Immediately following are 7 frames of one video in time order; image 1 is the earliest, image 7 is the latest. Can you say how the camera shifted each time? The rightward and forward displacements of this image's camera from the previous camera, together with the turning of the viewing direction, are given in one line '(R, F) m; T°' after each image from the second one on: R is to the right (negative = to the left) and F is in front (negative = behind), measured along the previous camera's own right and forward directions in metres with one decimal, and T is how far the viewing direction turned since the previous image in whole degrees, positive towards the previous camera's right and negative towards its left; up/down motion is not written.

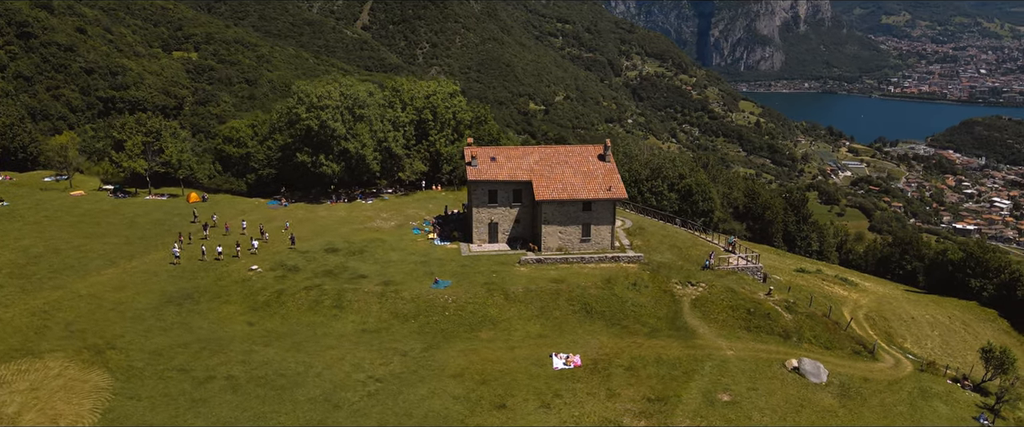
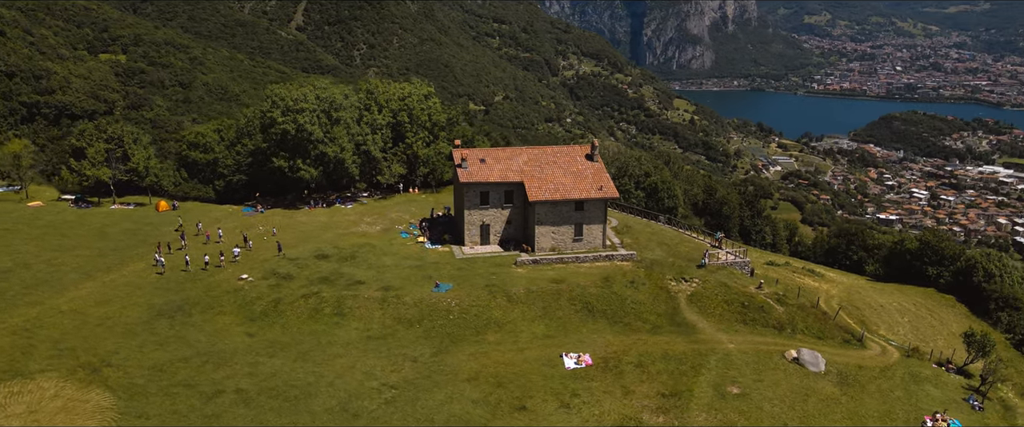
(-3.3, +0.1) m; +5°
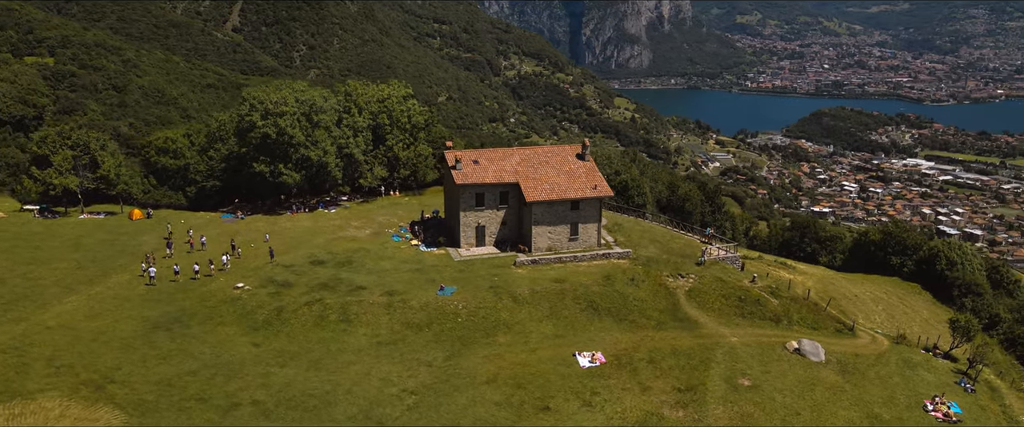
(-3.3, +0.1) m; +4°
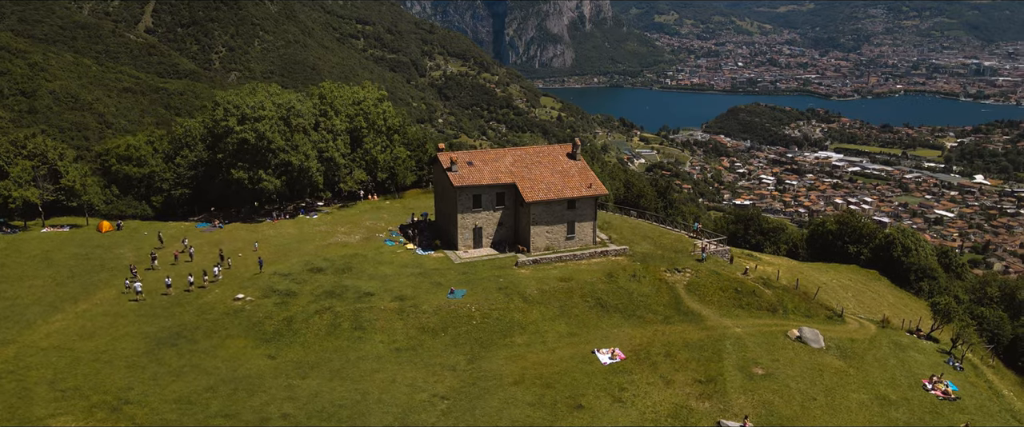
(-4.3, +0.2) m; +6°
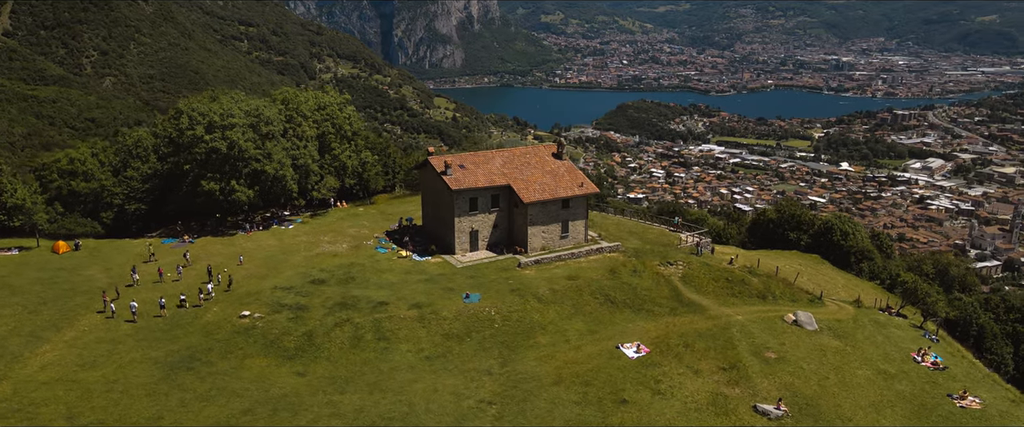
(-6.2, +0.4) m; +8°
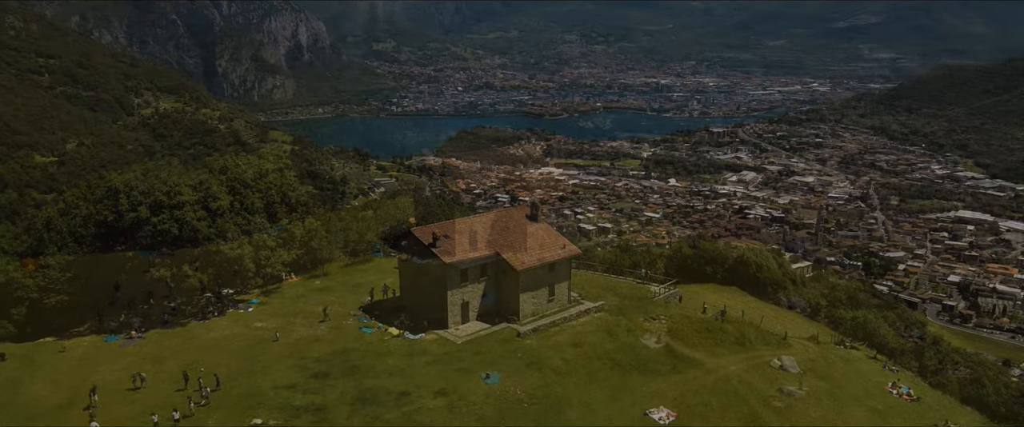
(-8.7, +1.5) m; +12°
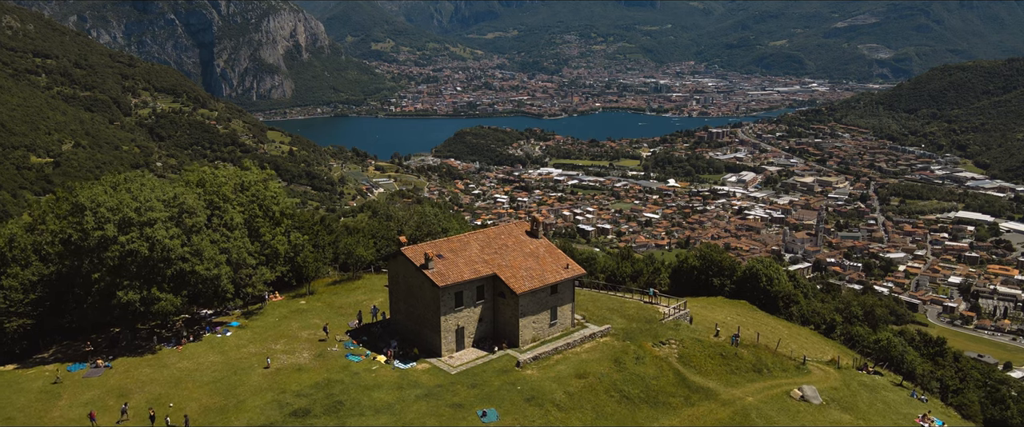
(0.0, +3.5) m; 0°
